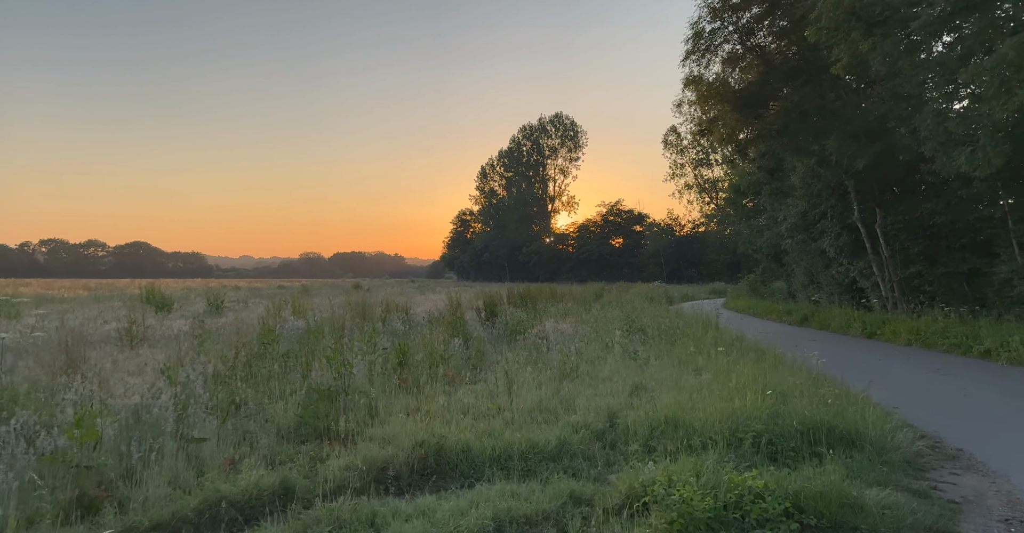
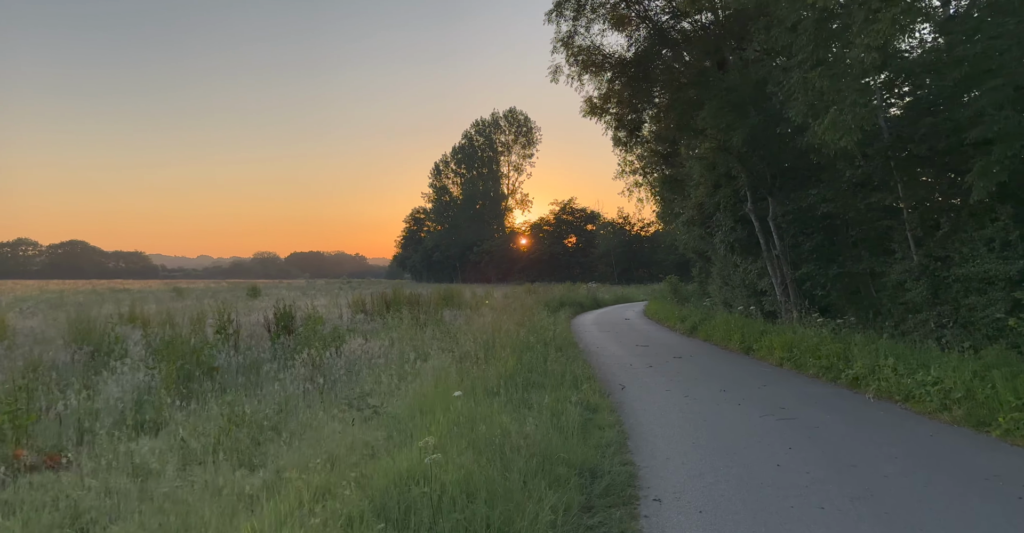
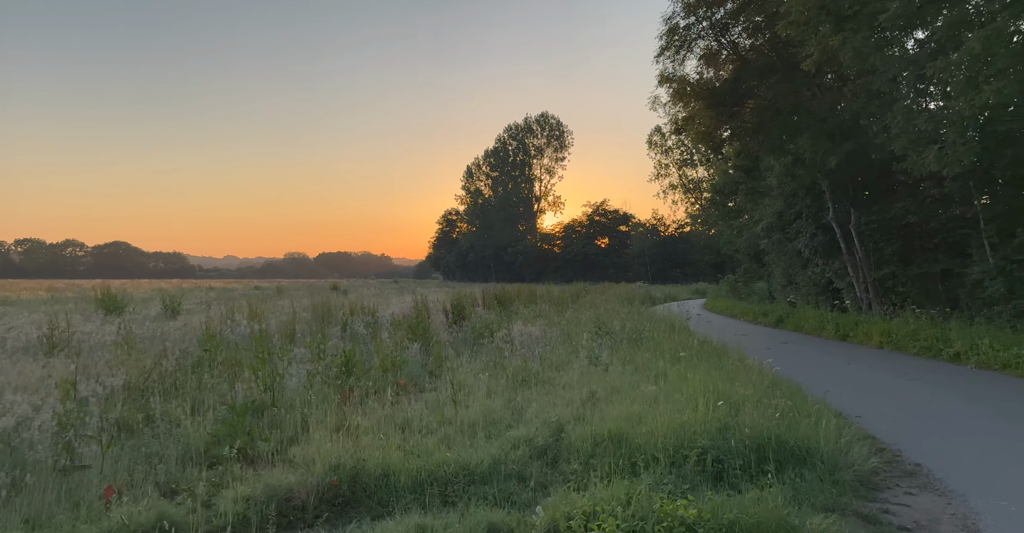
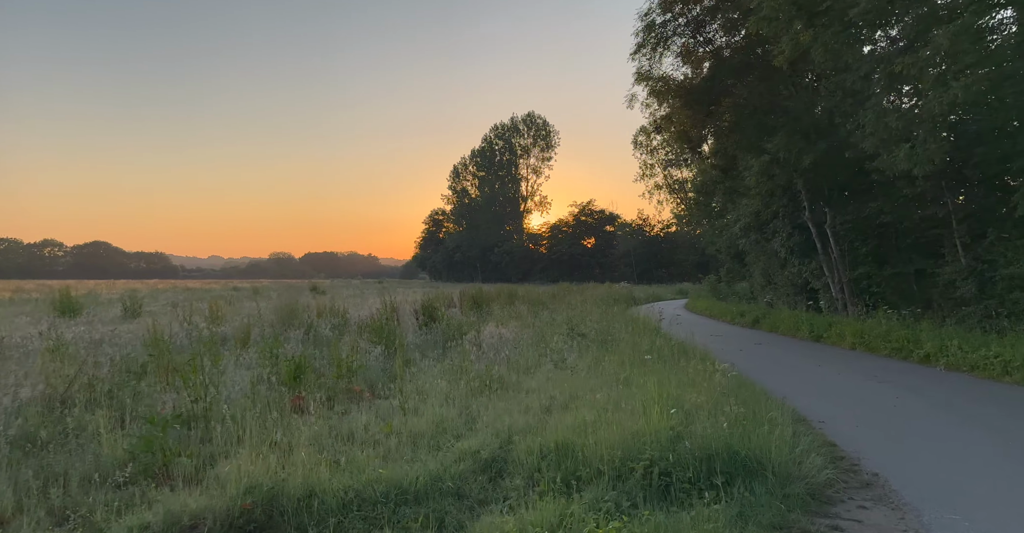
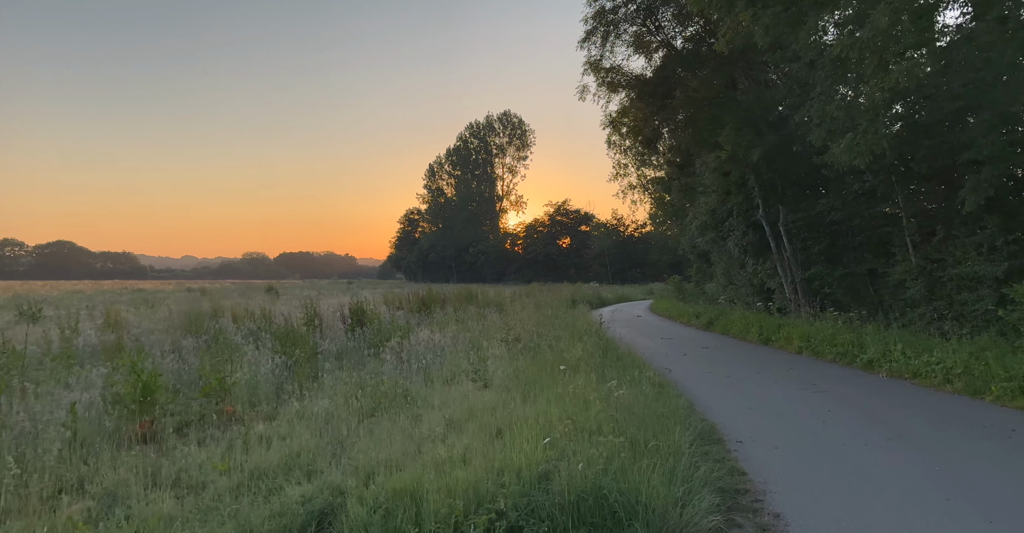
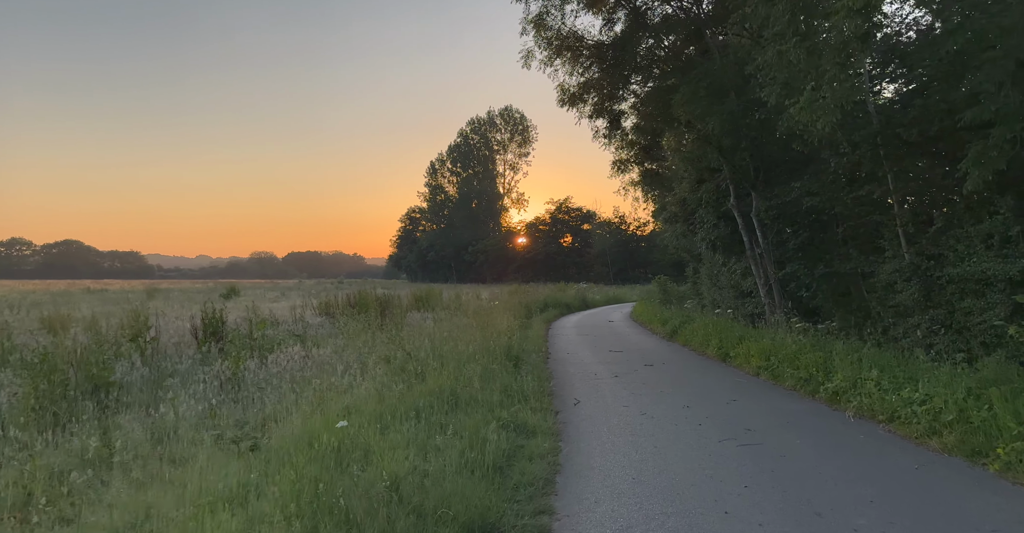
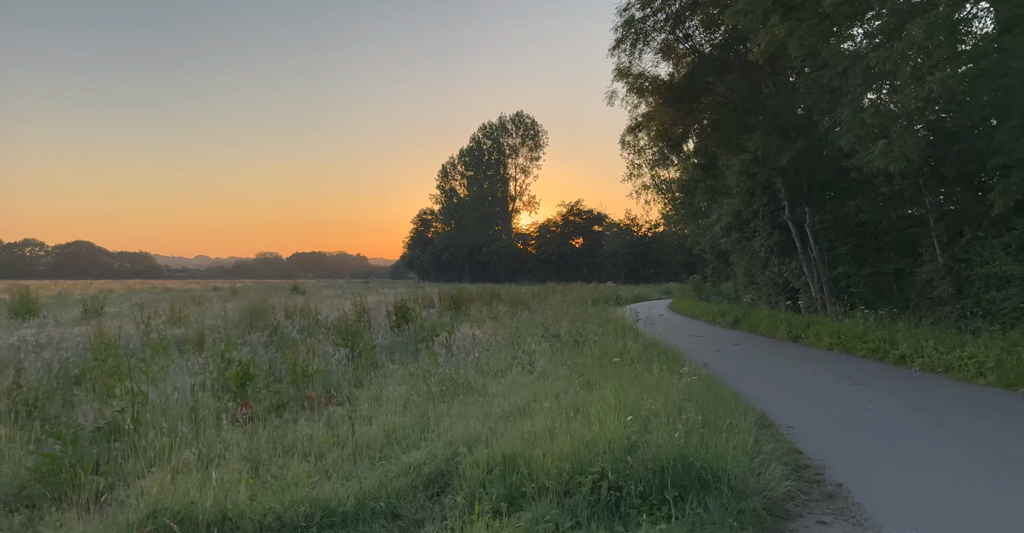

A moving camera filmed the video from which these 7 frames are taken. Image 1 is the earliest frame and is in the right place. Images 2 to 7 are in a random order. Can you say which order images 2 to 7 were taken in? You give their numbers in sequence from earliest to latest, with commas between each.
3, 4, 7, 5, 2, 6
